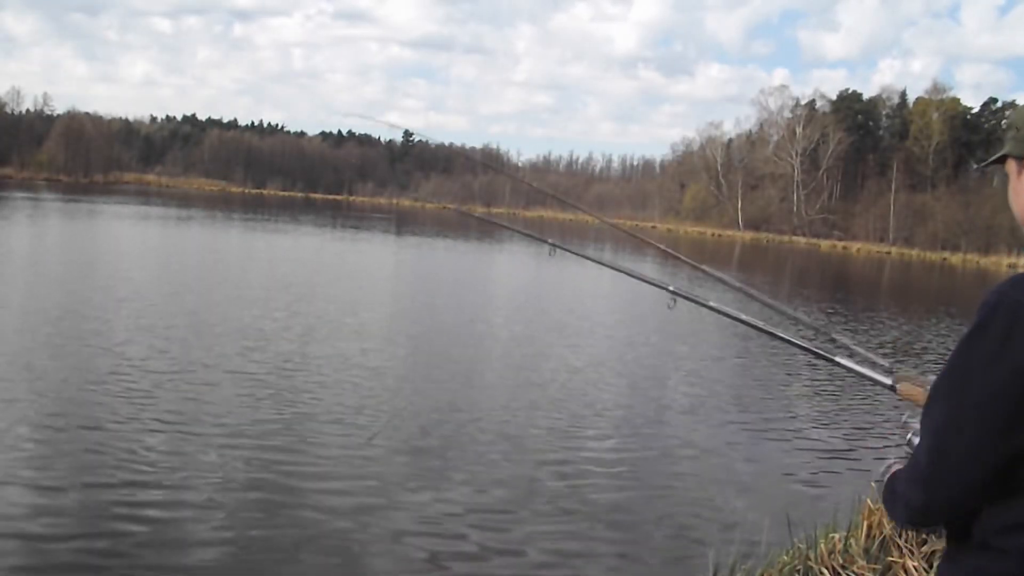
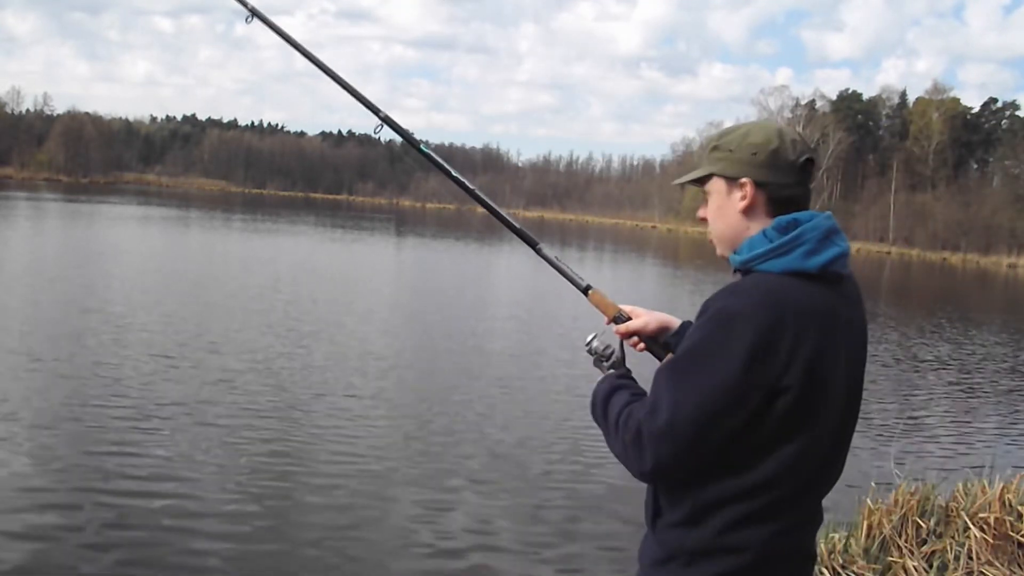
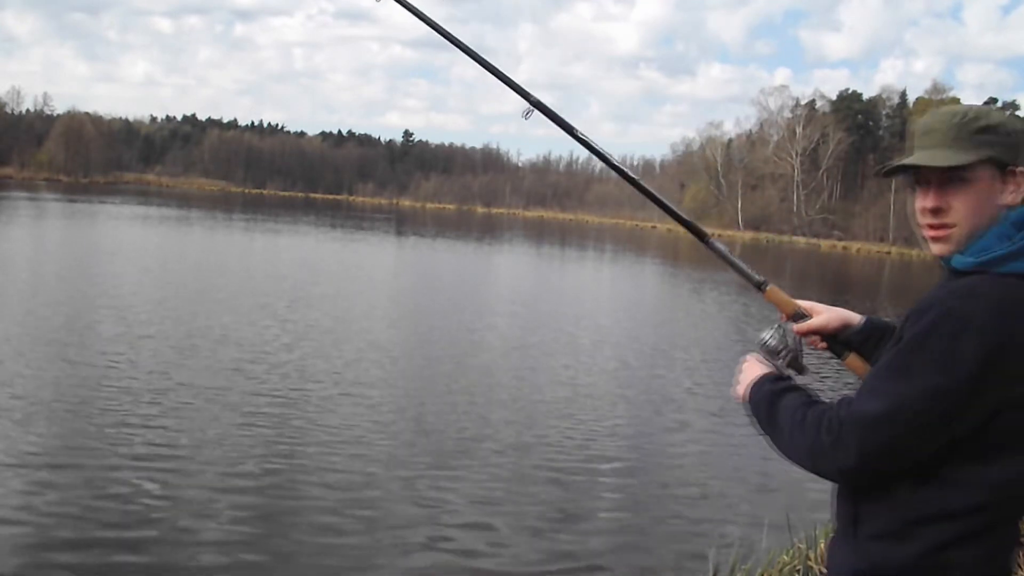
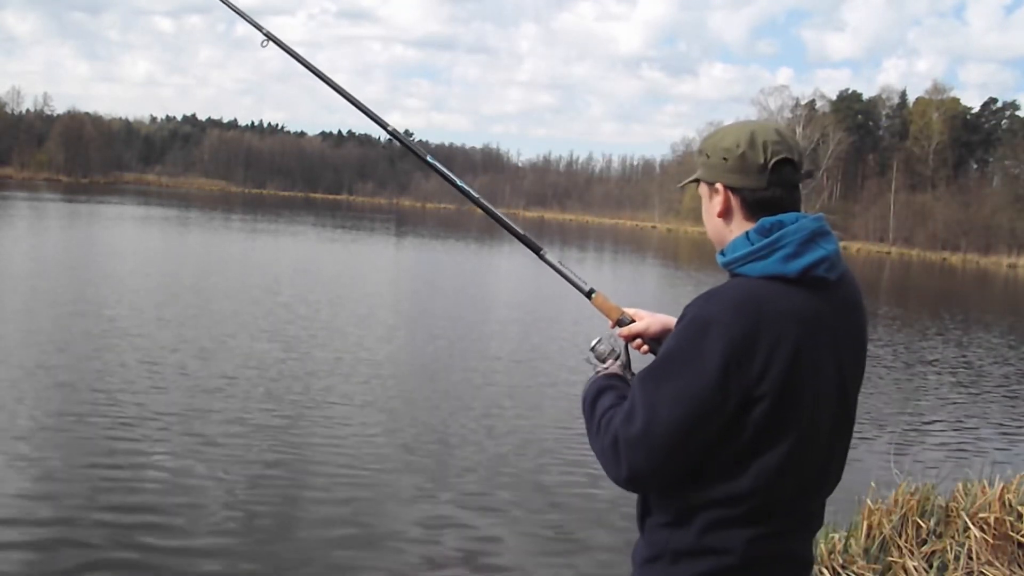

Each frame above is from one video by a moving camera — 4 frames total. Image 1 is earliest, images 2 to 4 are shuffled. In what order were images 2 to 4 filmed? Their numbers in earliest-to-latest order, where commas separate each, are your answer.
3, 2, 4
